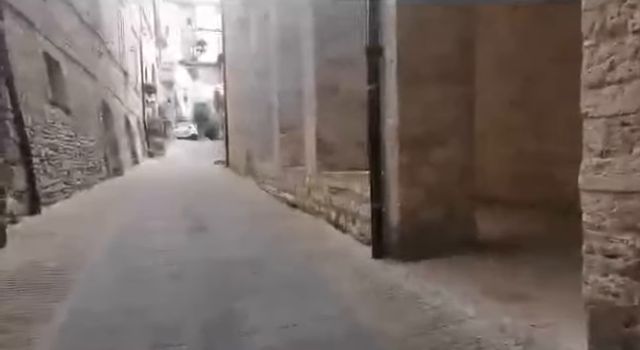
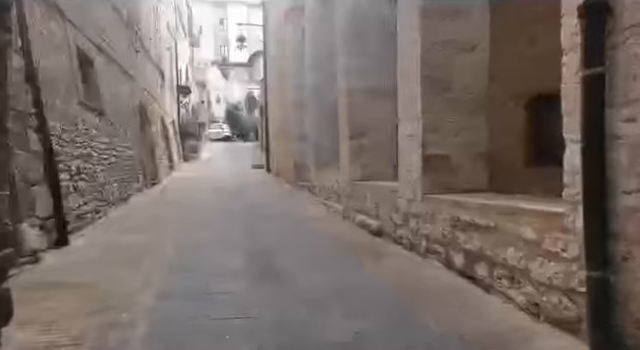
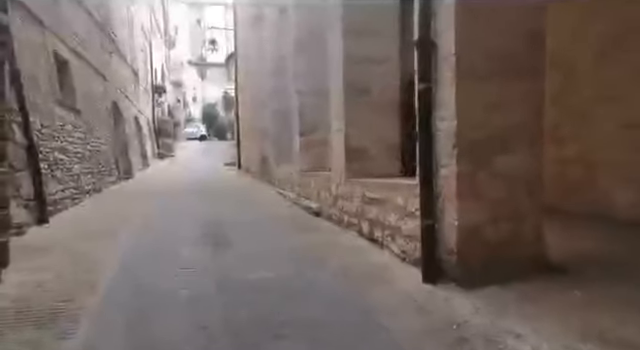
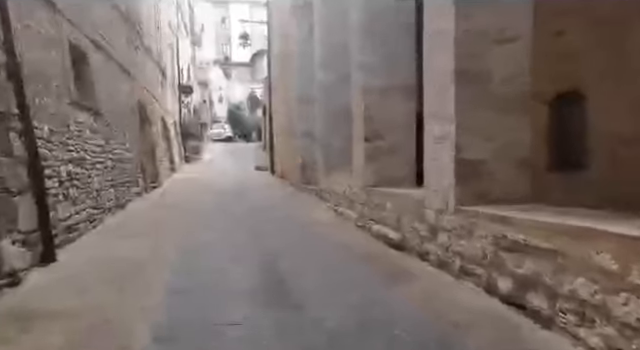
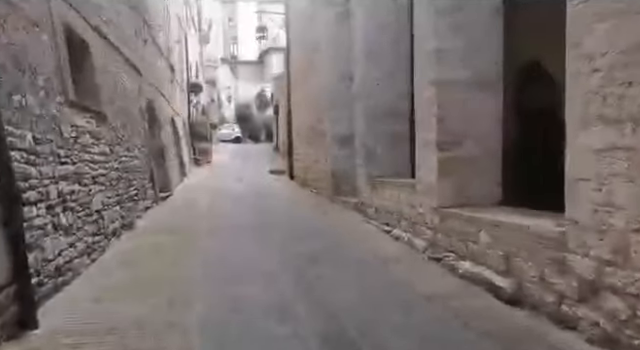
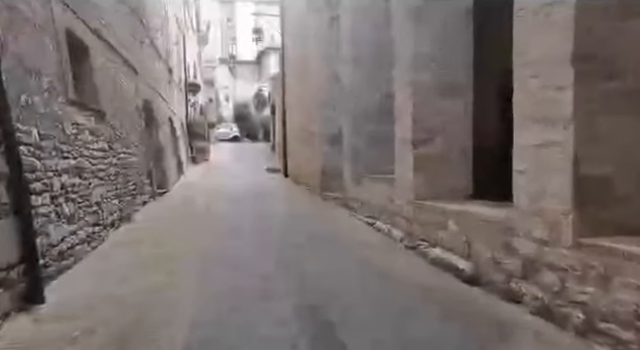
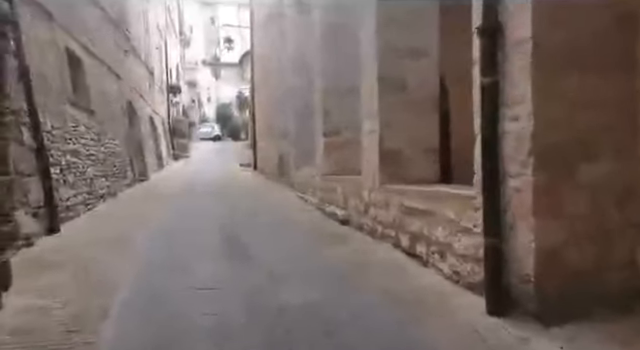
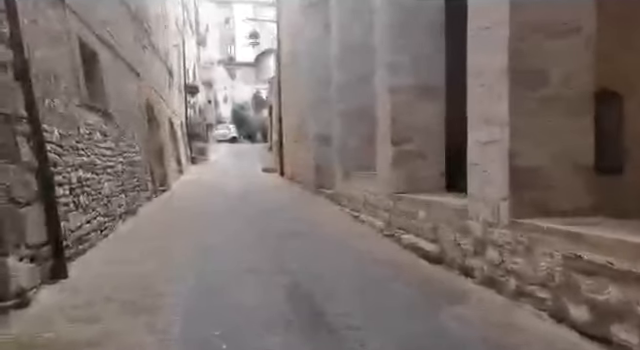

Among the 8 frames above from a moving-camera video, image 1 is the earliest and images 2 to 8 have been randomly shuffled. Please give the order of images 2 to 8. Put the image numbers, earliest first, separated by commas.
3, 7, 2, 4, 8, 6, 5
